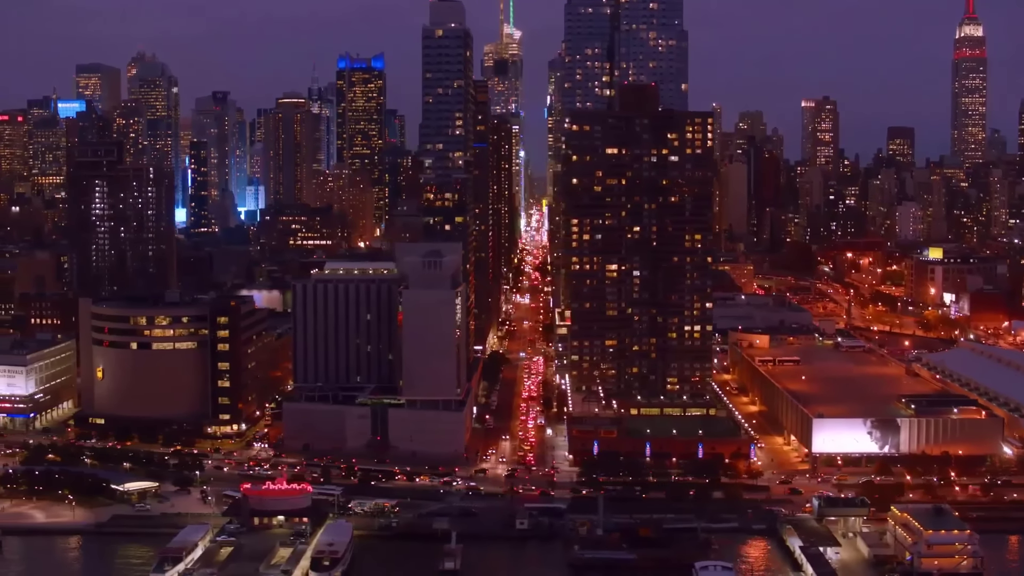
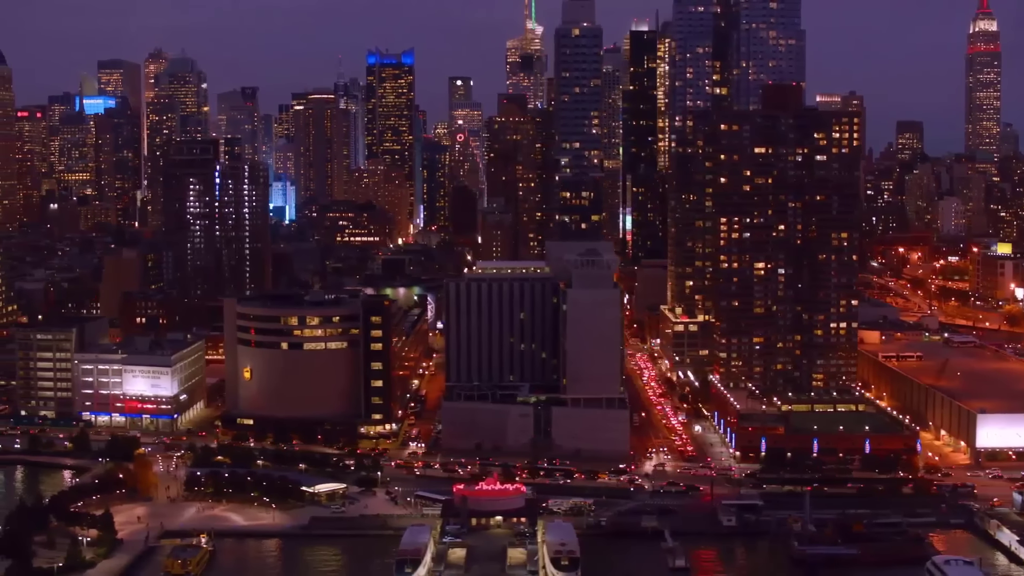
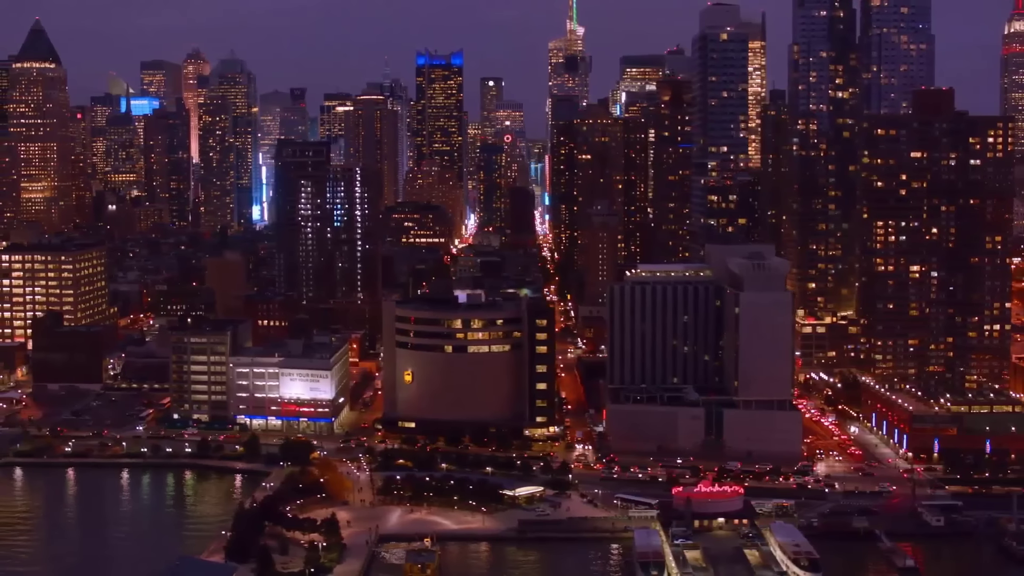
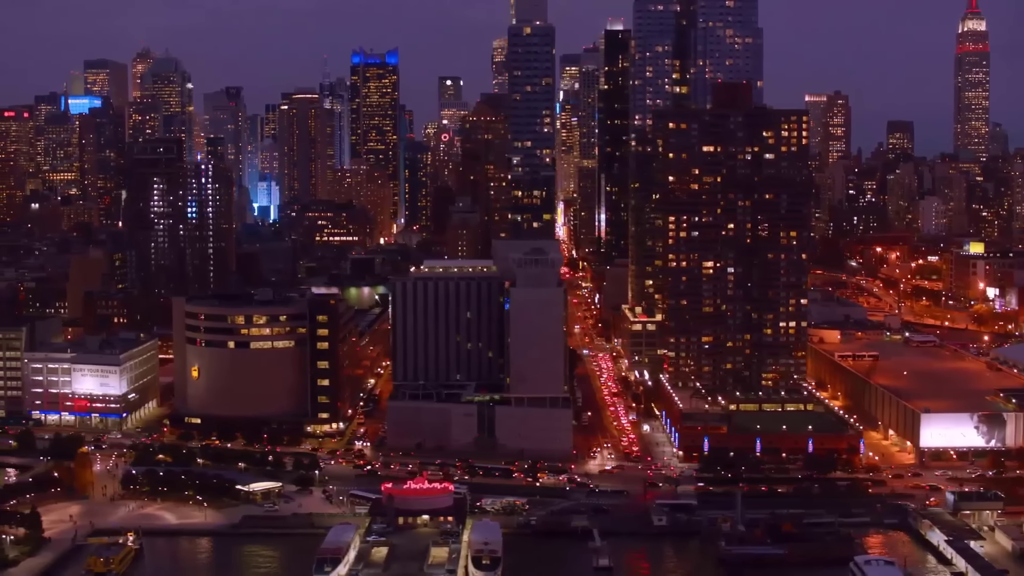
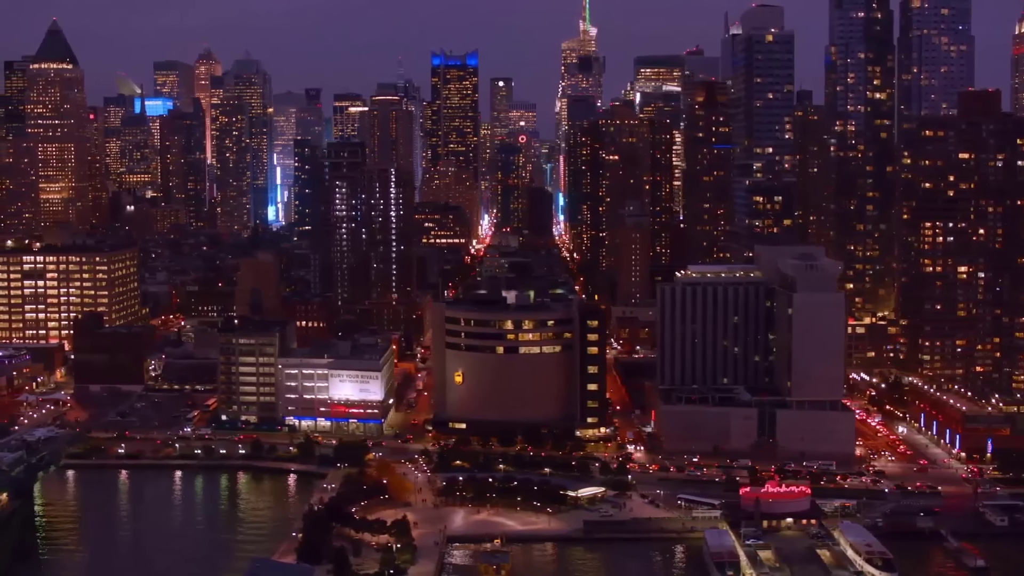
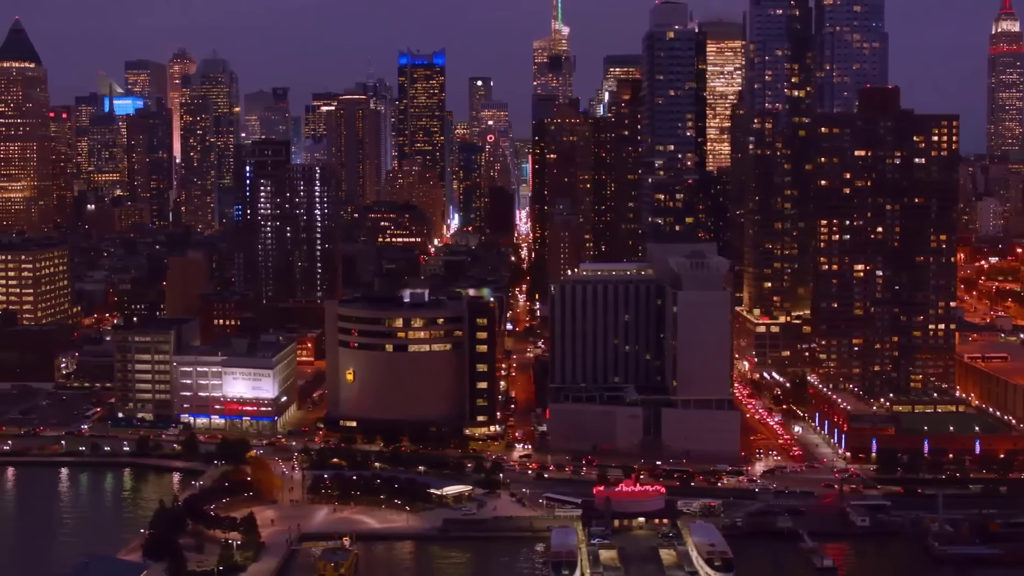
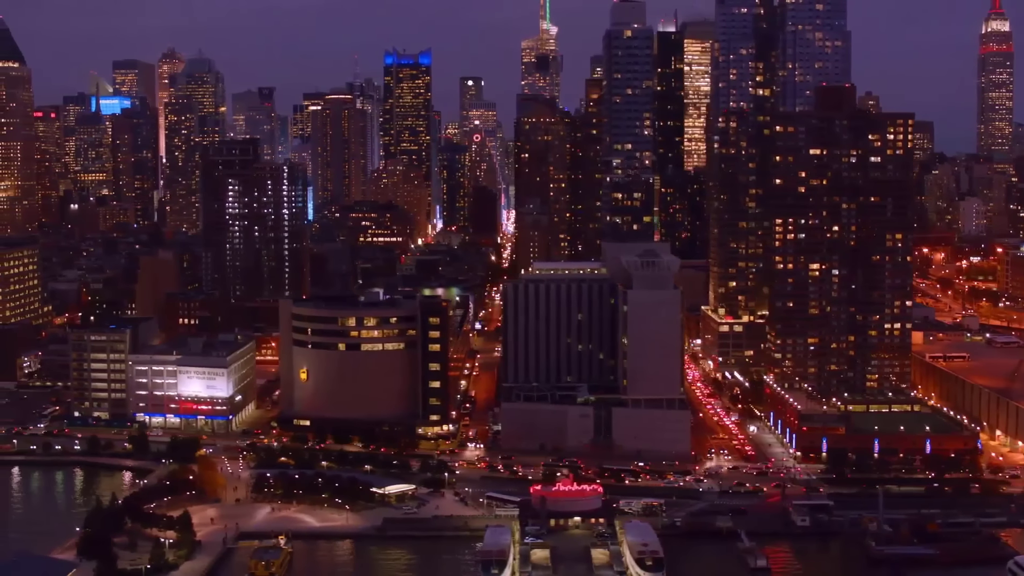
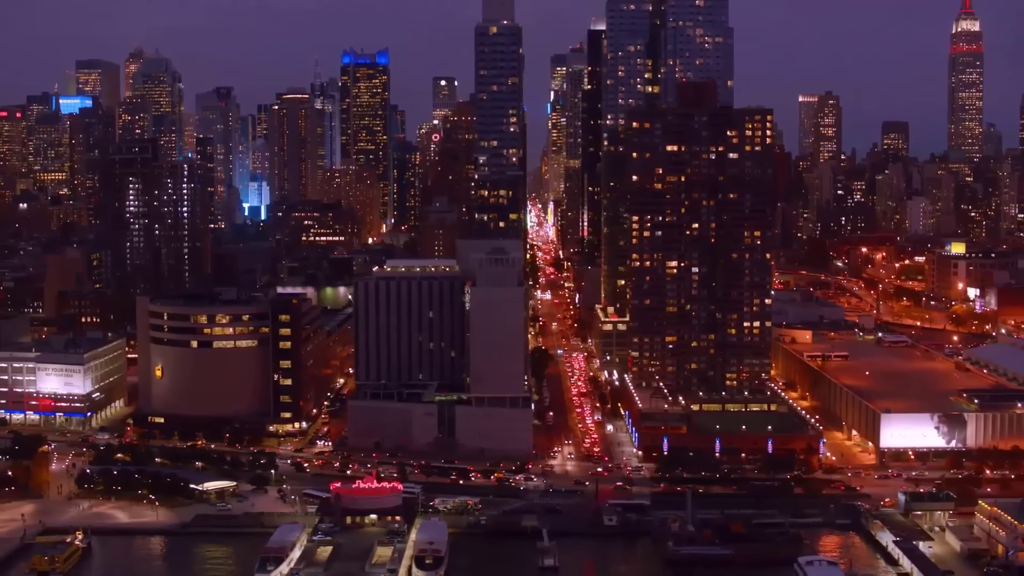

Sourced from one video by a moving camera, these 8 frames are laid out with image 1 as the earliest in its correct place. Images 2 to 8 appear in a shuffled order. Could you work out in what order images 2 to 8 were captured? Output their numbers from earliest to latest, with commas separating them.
8, 4, 2, 7, 6, 3, 5
